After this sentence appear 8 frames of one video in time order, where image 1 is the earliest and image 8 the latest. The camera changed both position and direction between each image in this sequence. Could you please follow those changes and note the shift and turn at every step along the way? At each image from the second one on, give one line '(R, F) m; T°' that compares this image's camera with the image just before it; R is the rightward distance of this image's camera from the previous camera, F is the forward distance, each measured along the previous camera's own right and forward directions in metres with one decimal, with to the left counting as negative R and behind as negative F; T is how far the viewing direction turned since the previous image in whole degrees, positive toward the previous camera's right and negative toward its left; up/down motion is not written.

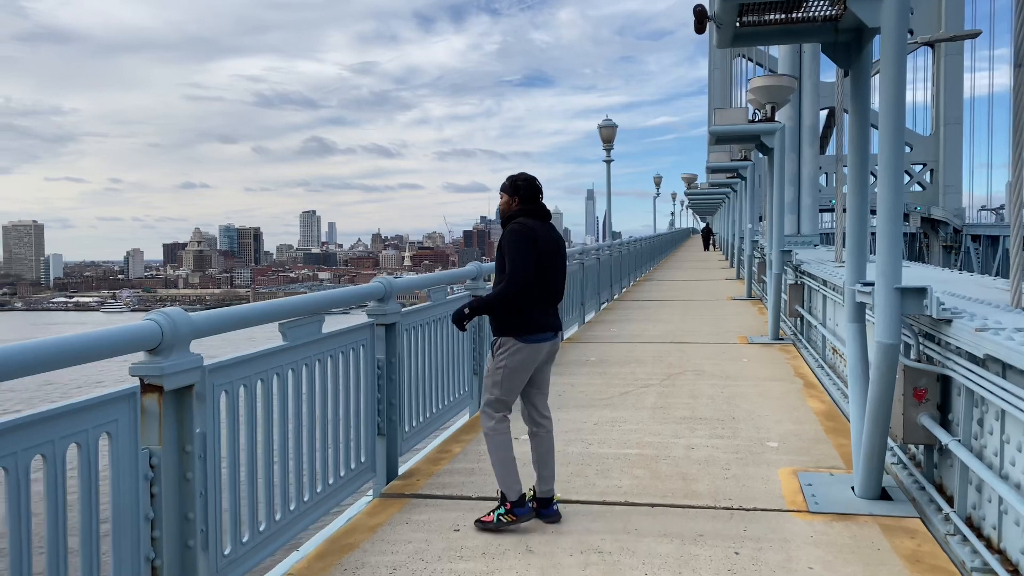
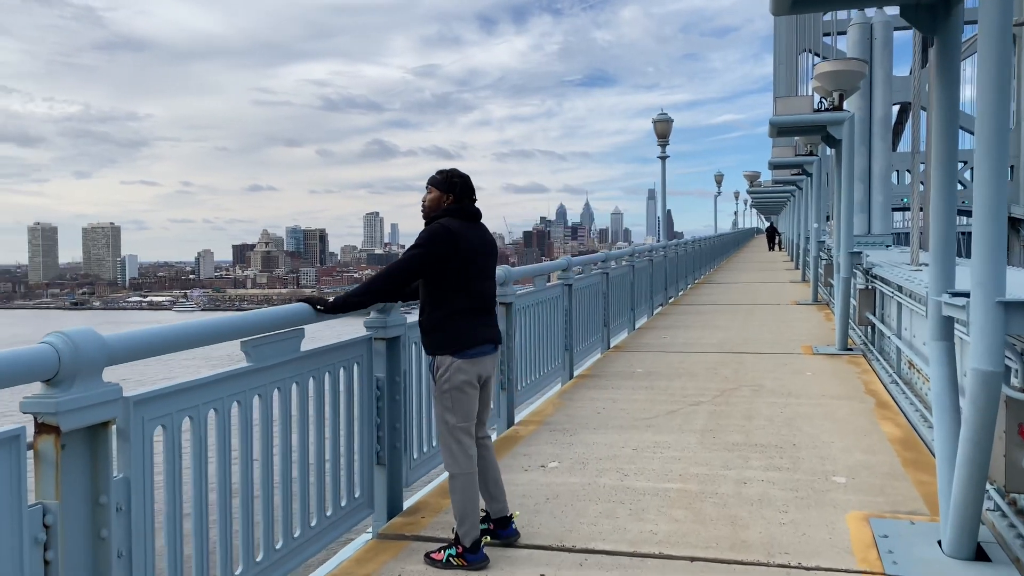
(+0.2, +0.7) m; -4°
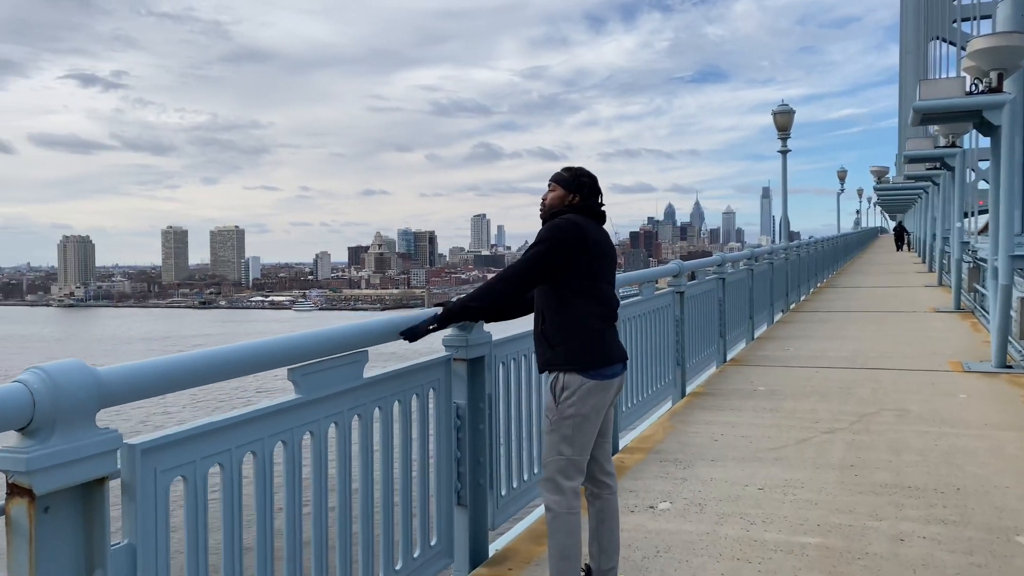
(0.0, +0.7) m; -7°
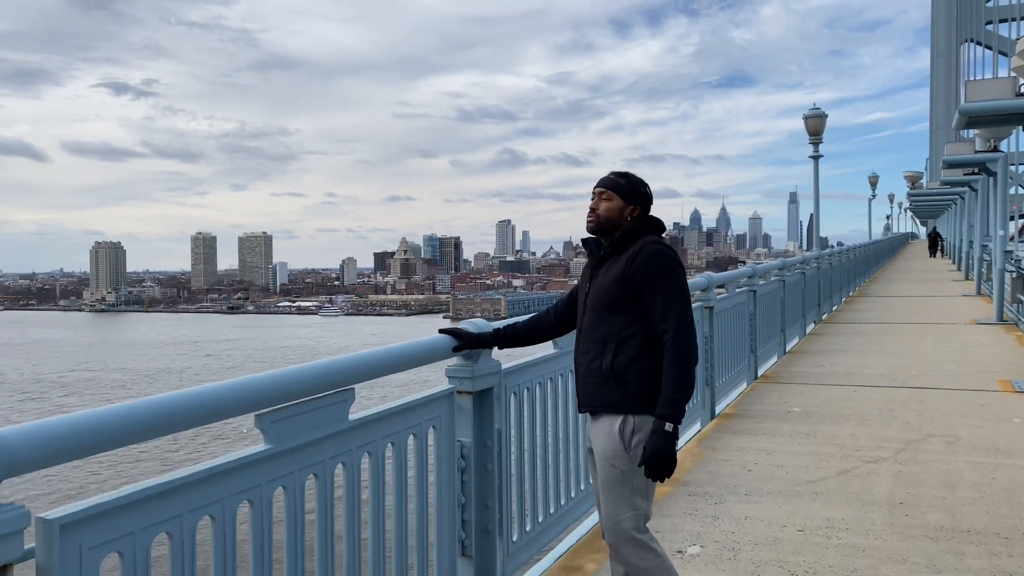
(+0.1, +0.4) m; -2°
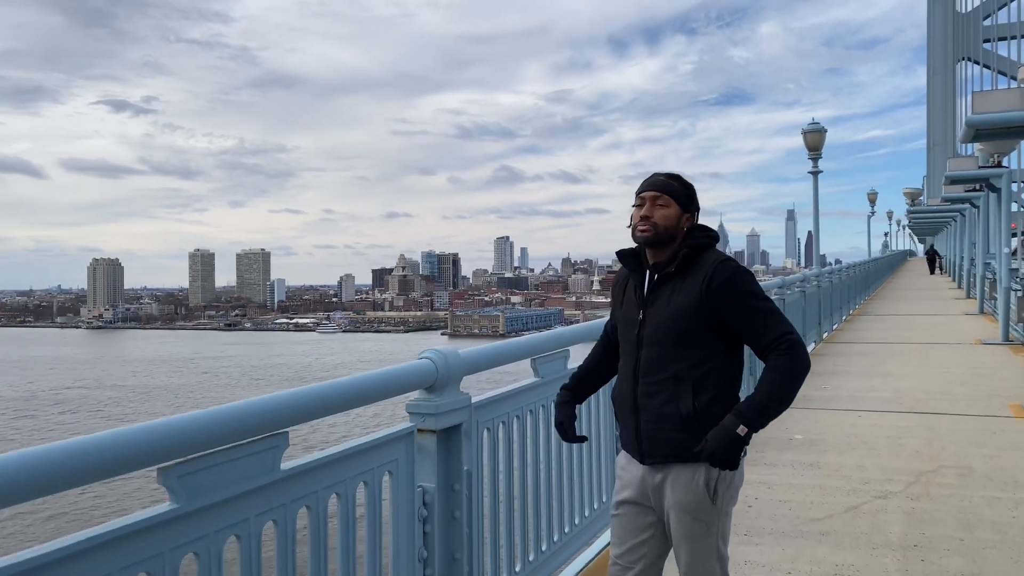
(+0.1, +0.4) m; 0°
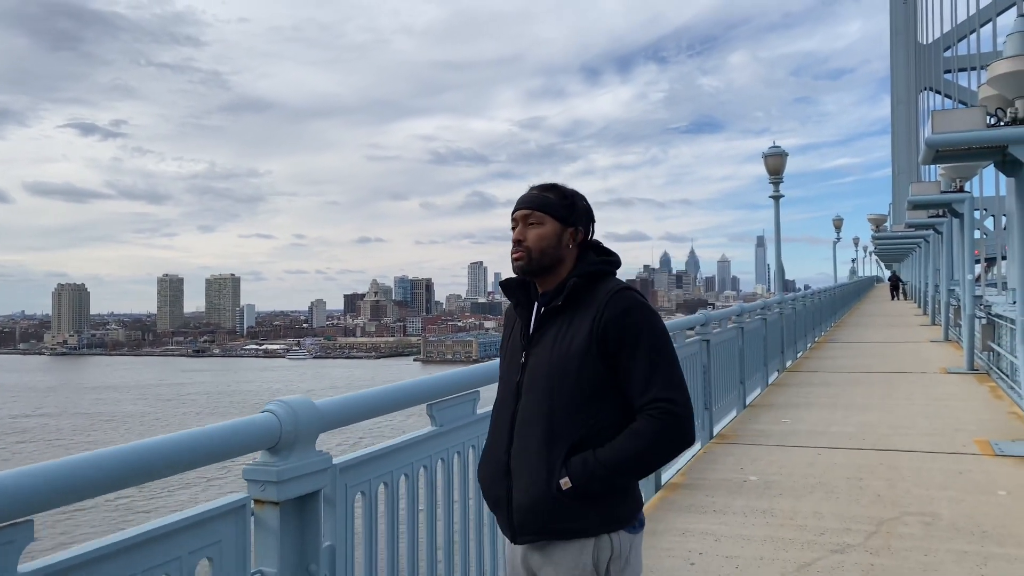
(+0.3, +0.5) m; +2°
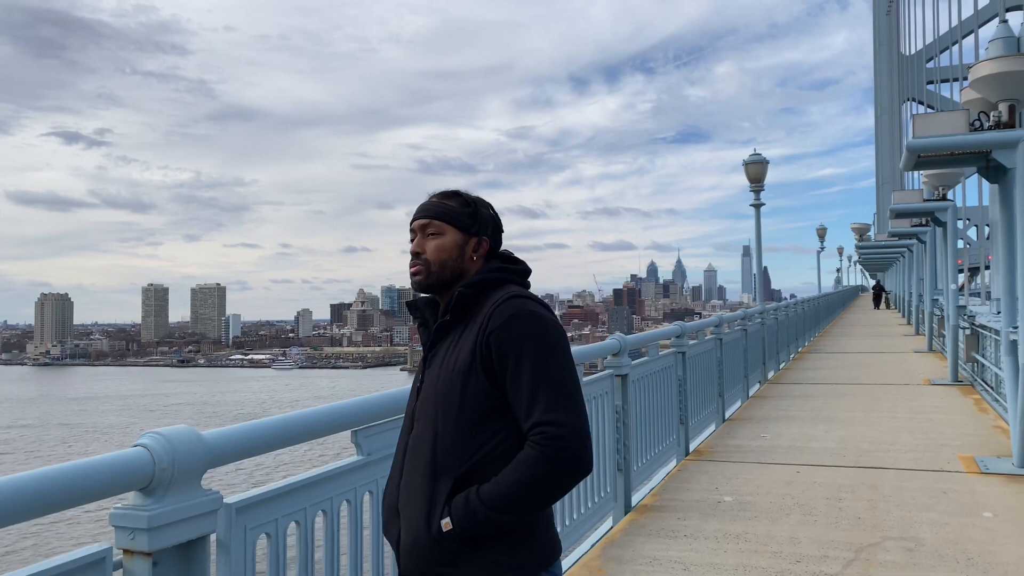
(+0.2, +0.3) m; +1°
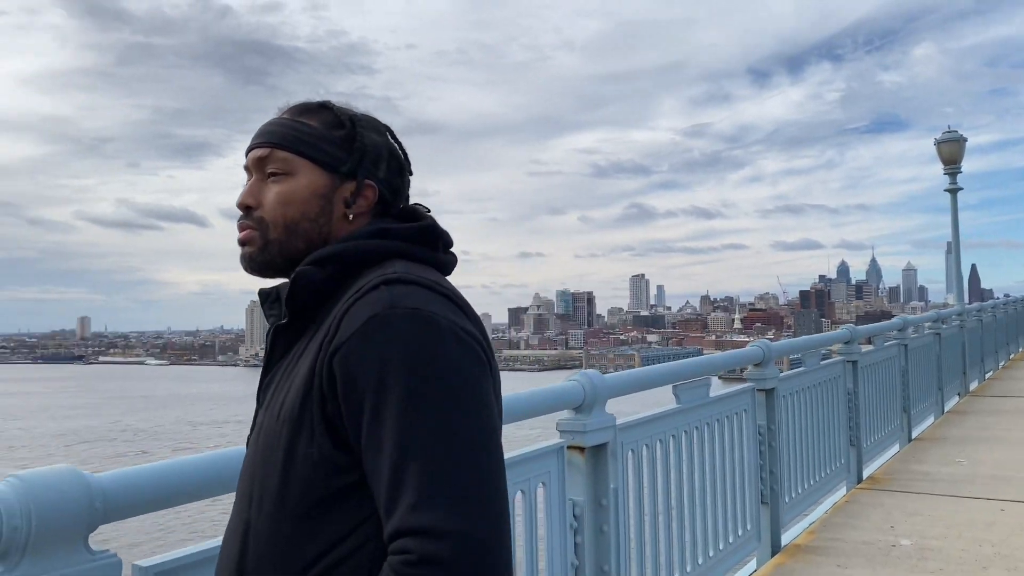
(+0.4, +0.8) m; -12°
